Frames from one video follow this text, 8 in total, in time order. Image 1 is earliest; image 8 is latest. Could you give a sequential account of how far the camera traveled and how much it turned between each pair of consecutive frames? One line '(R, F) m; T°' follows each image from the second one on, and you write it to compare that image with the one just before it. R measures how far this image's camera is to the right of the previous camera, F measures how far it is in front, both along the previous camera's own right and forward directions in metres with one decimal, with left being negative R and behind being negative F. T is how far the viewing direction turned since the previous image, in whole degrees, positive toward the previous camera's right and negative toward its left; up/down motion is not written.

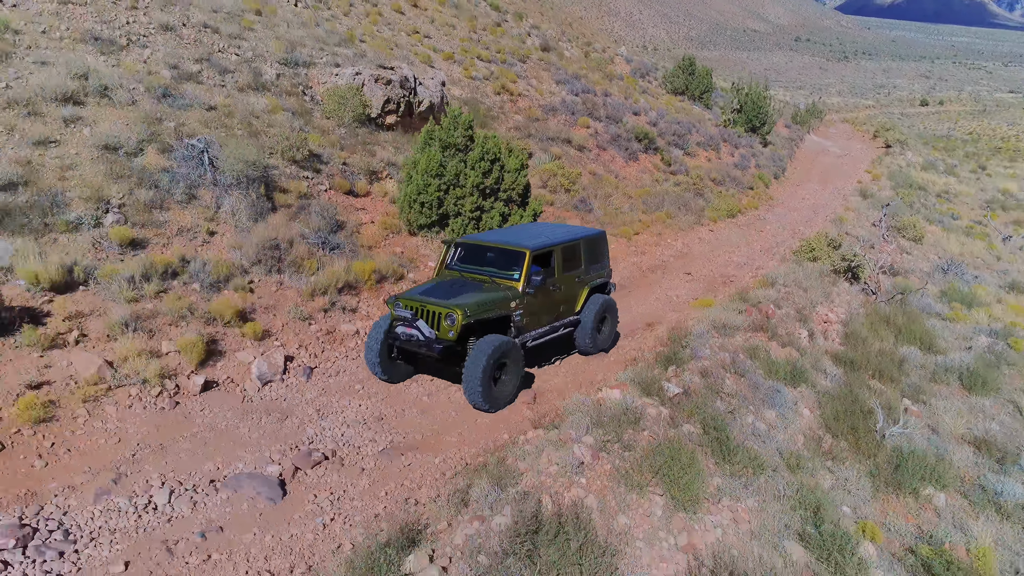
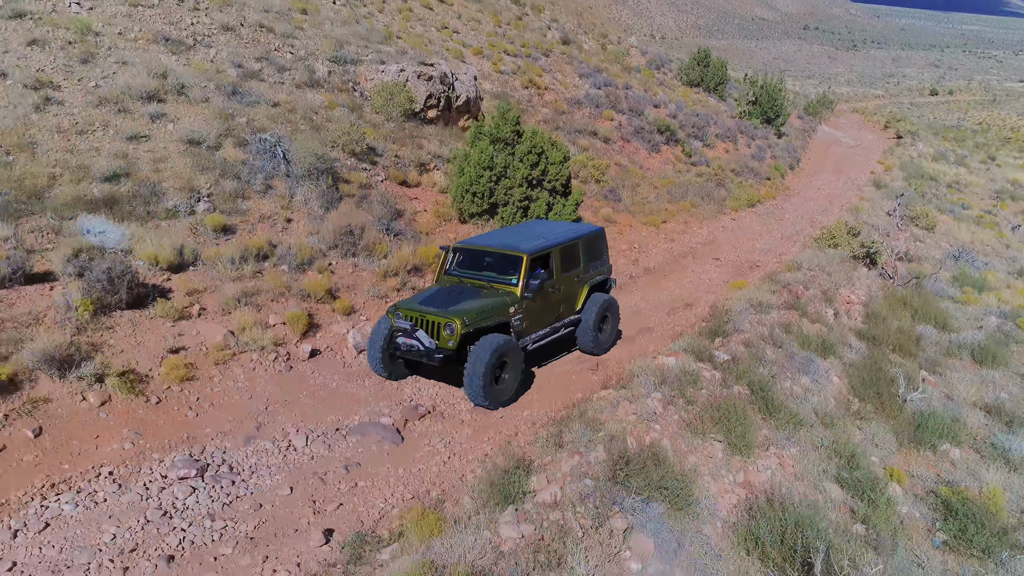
(-0.7, -1.1) m; 0°
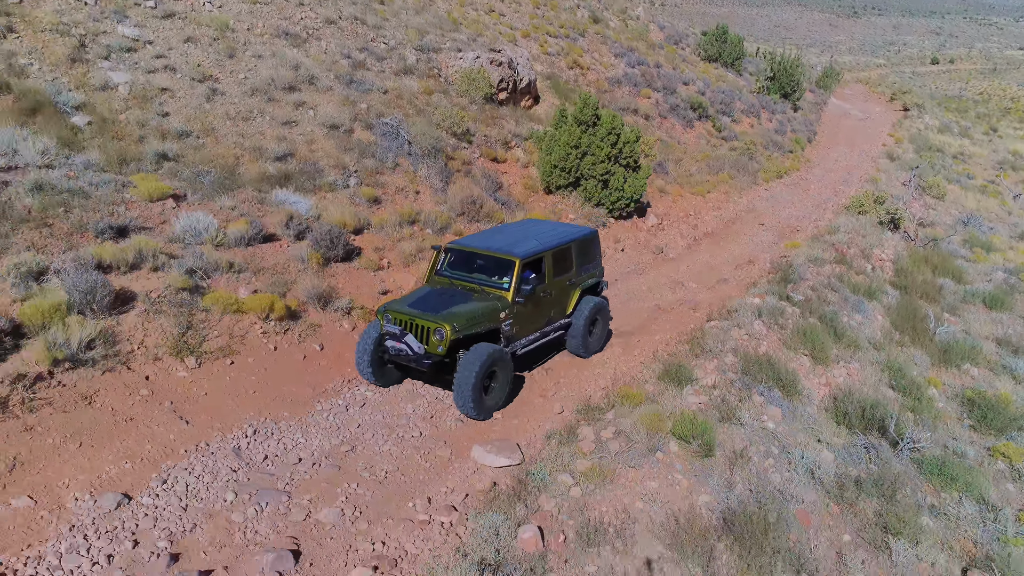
(-1.9, -2.4) m; 0°
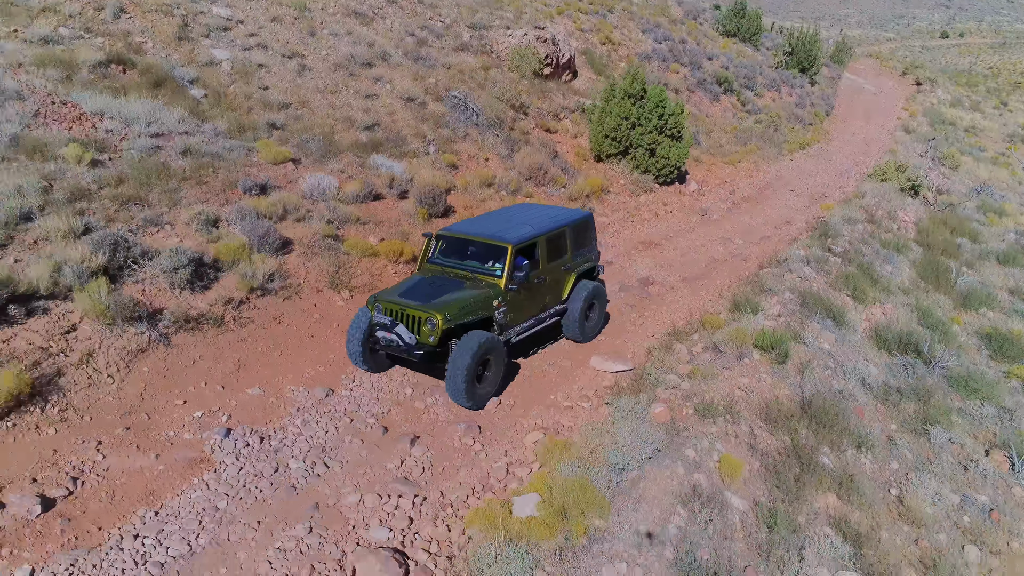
(-1.2, -1.6) m; 0°
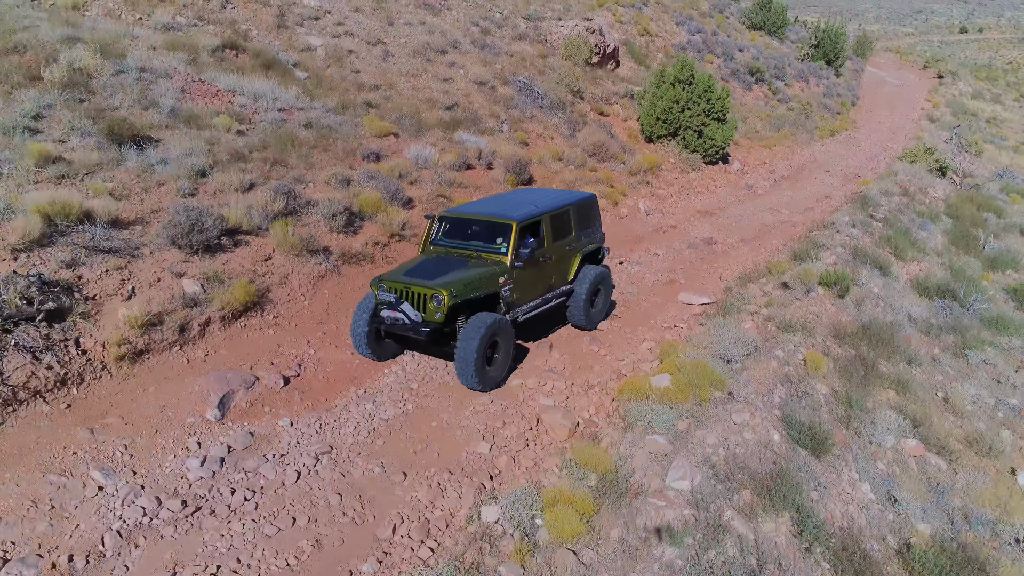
(-1.2, -1.6) m; -1°
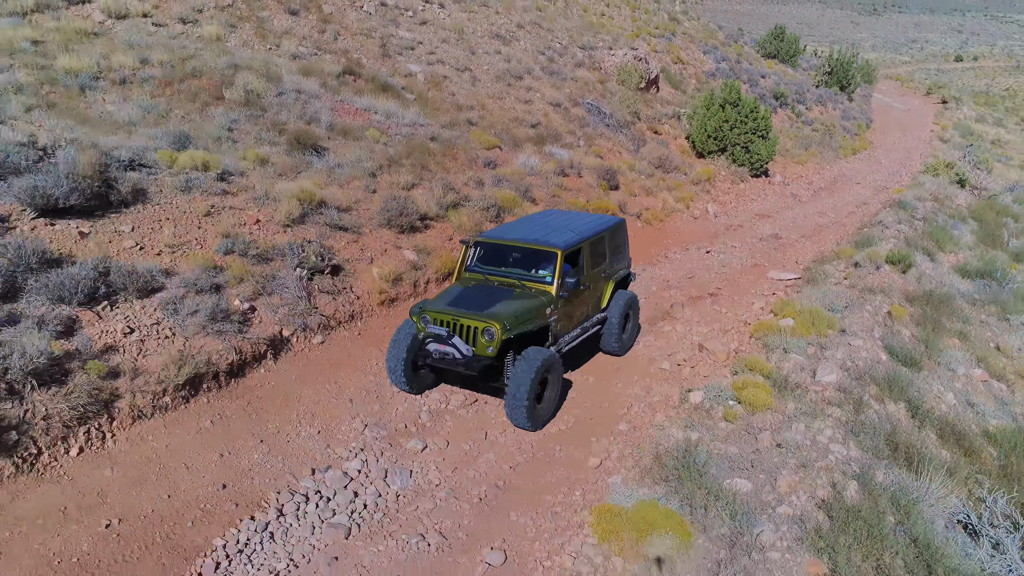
(-2.0, -2.1) m; 0°
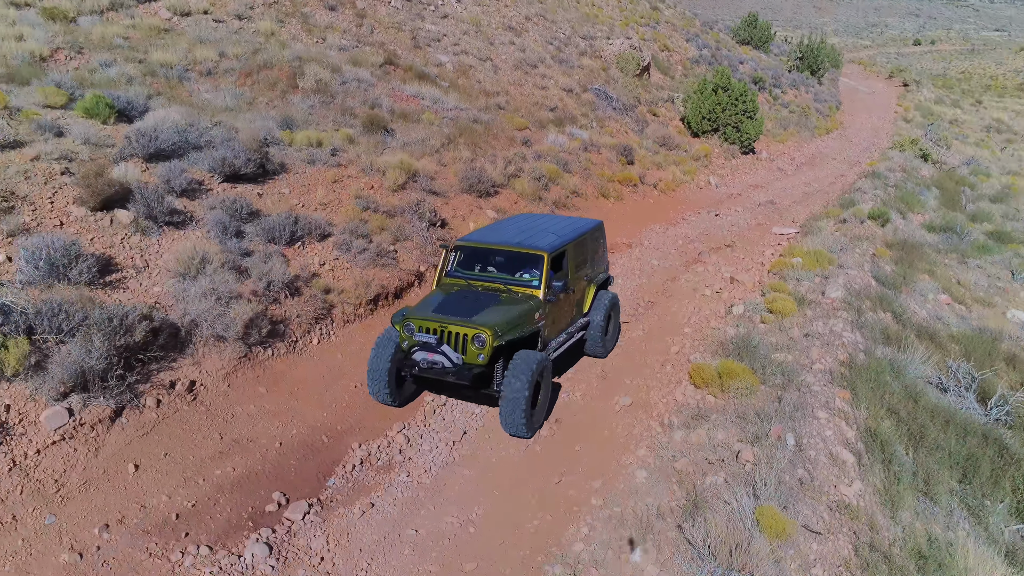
(-1.5, -2.3) m; +2°
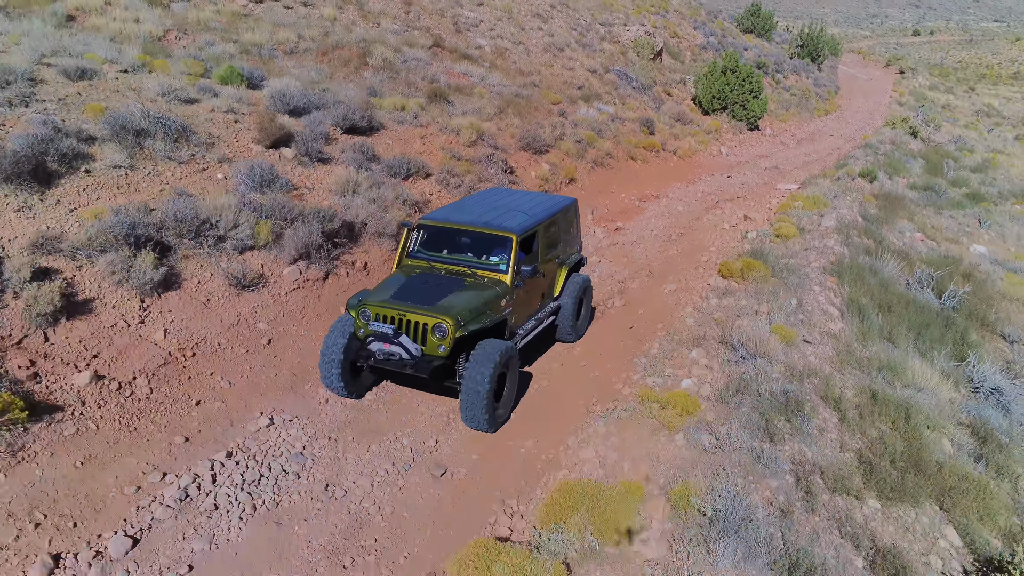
(-1.0, -2.6) m; 0°
